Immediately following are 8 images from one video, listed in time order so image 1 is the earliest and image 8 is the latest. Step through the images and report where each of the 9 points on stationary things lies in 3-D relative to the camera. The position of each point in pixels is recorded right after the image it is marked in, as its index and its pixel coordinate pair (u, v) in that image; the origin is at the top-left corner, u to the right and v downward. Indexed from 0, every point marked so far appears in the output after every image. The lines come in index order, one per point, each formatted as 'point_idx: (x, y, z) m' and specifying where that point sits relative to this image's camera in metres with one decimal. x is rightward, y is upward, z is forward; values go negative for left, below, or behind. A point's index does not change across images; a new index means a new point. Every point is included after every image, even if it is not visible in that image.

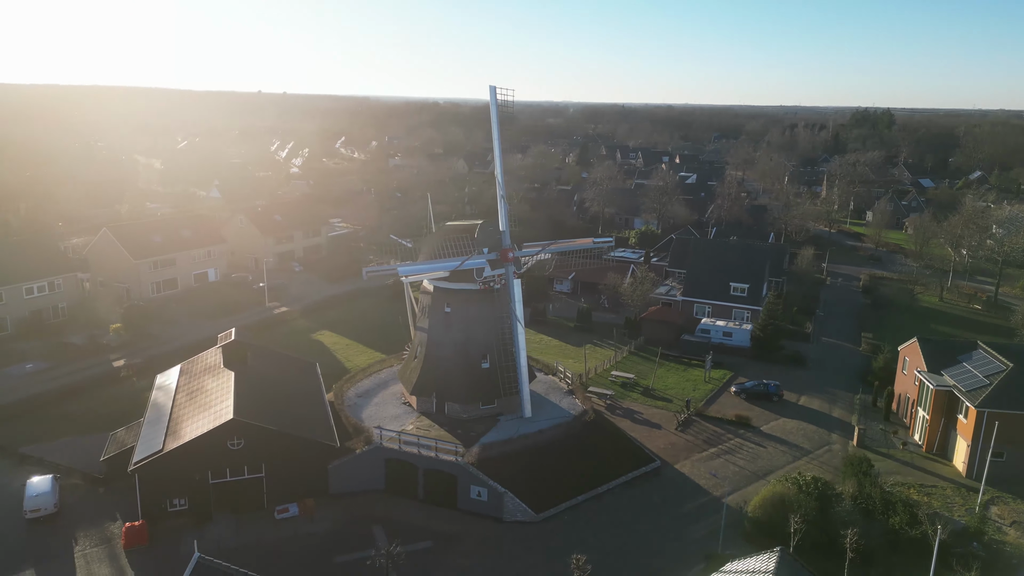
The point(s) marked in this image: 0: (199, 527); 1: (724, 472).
0: (-7.1, -5.4, +16.5) m
1: (+5.7, -5.1, +19.9) m
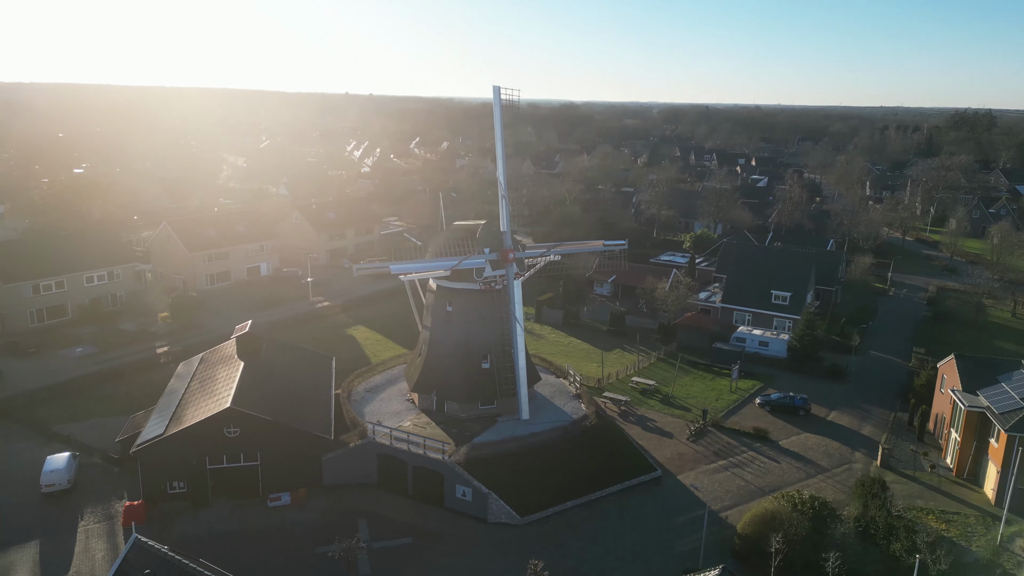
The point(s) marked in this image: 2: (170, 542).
0: (-7.5, -5.3, +17.2) m
1: (+5.6, -5.2, +19.2) m
2: (-7.6, -5.6, +16.1) m
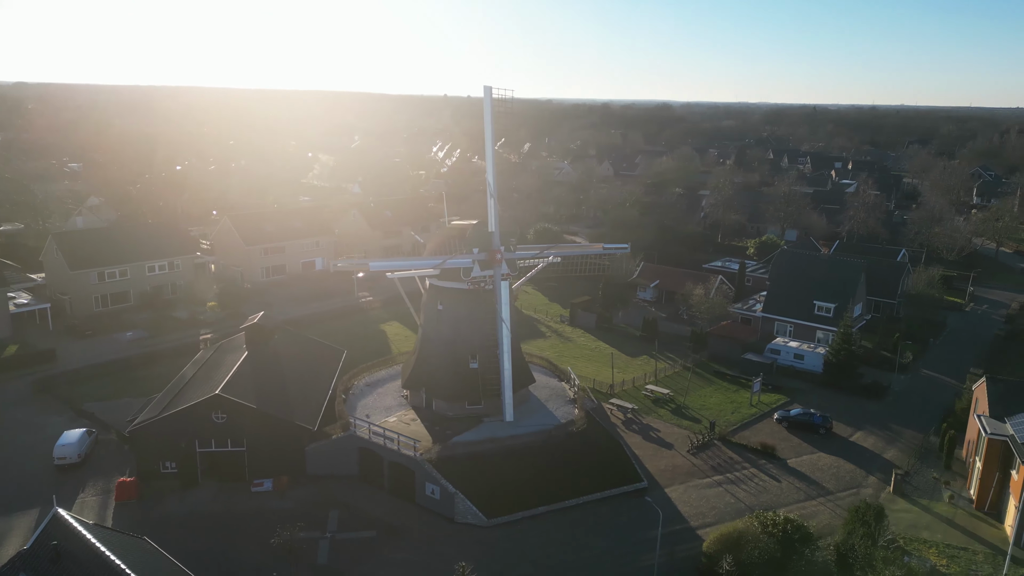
0: (-8.2, -5.0, +18.1) m
1: (+5.1, -5.4, +18.4) m
2: (-8.4, -5.4, +17.0) m
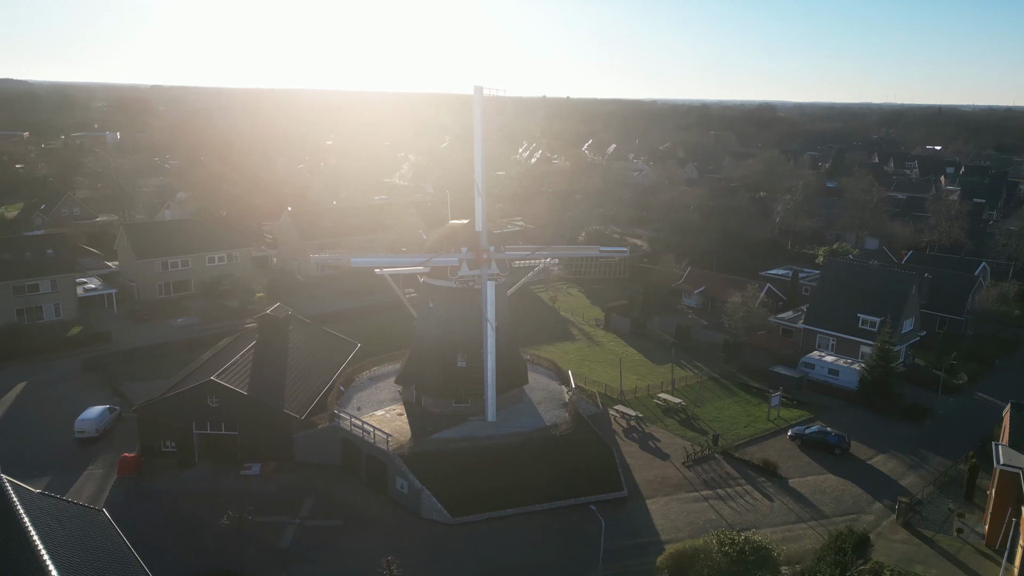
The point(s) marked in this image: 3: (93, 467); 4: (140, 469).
0: (-8.8, -4.8, +19.1) m
1: (+4.4, -5.6, +17.7) m
2: (-9.1, -5.1, +18.1) m
3: (-11.1, -4.8, +19.3) m
4: (-9.7, -4.7, +19.0) m
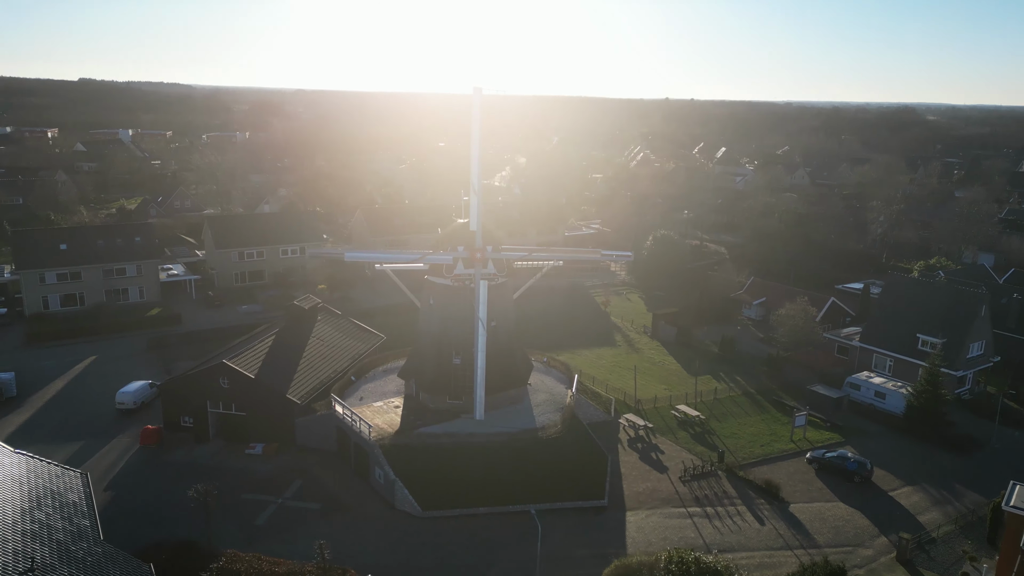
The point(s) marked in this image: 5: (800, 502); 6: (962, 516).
0: (-9.0, -4.4, +20.6) m
1: (+3.7, -5.8, +17.1) m
2: (-9.6, -4.7, +19.6) m
3: (-11.3, -4.3, +21.1) m
4: (-10.0, -4.3, +20.7) m
5: (+7.5, -5.5, +18.8) m
6: (+11.3, -5.7, +18.2) m
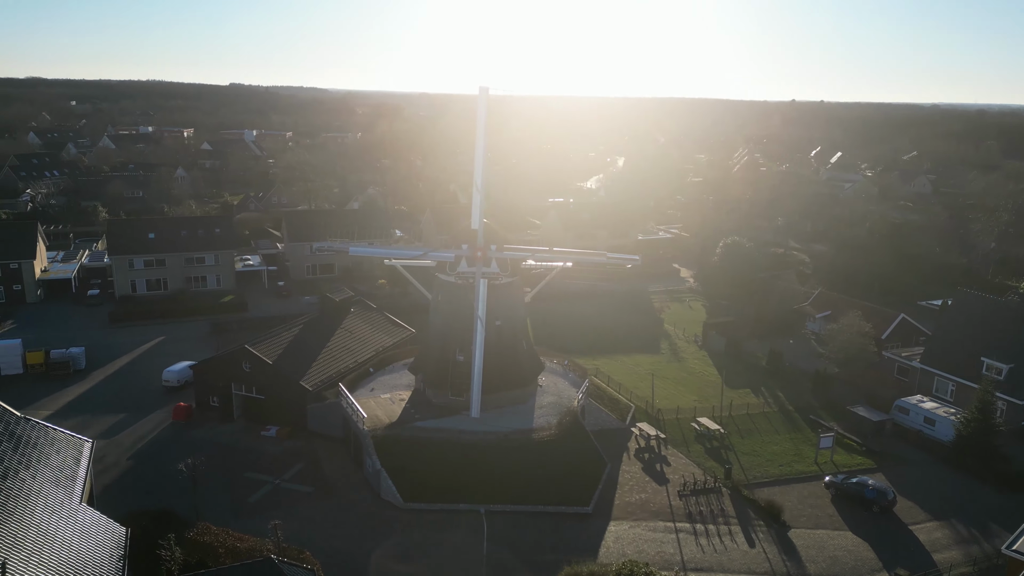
0: (-8.9, -4.1, +21.9) m
1: (+3.1, -5.9, +16.5) m
2: (-9.6, -4.3, +21.1) m
3: (-11.0, -3.9, +22.9) m
4: (-9.8, -3.9, +22.2) m
5: (+7.1, -5.8, +17.6) m
6: (+10.8, -6.1, +16.4) m
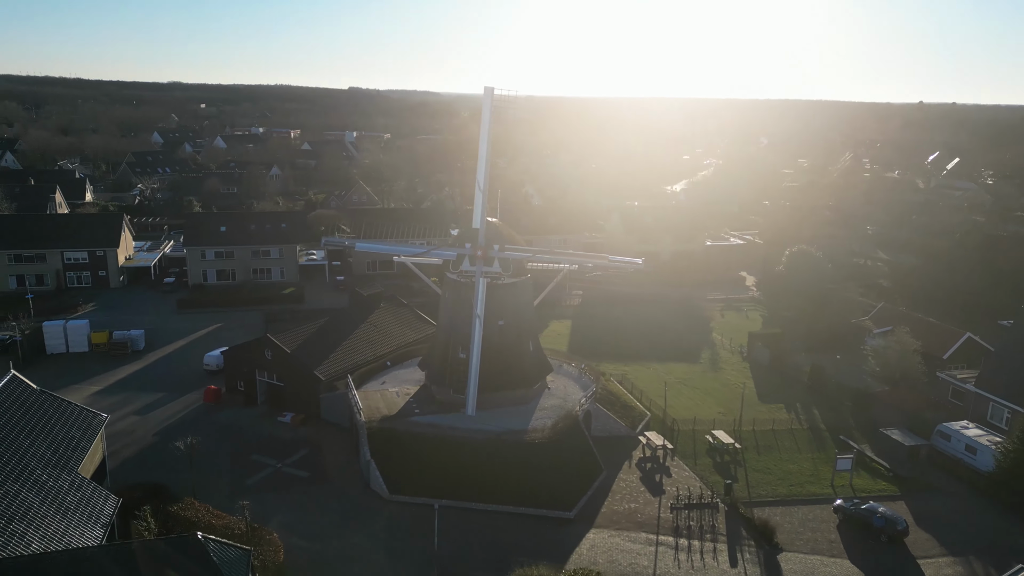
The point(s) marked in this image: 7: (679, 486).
0: (-8.6, -3.8, +23.1) m
1: (+2.4, -6.0, +16.1) m
2: (-9.4, -4.0, +22.4) m
3: (-10.6, -3.5, +24.3) m
4: (-9.5, -3.6, +23.5) m
5: (+6.5, -6.0, +16.6) m
6: (+10.0, -6.5, +15.0) m
7: (+4.5, -5.2, +19.2) m
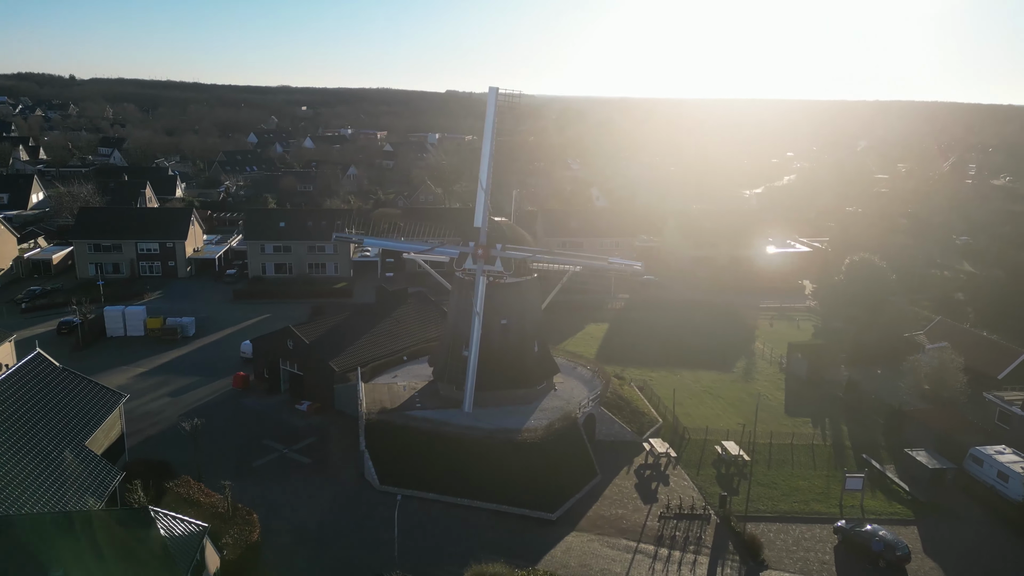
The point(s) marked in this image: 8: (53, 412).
0: (-8.2, -3.5, +24.2) m
1: (+1.8, -6.0, +15.9) m
2: (-9.1, -3.7, +23.6) m
3: (-10.0, -3.2, +25.7) m
4: (-9.1, -3.3, +24.7) m
5: (+5.9, -6.2, +15.9) m
6: (+9.2, -6.7, +13.8) m
7: (+4.2, -5.3, +18.7) m
8: (-10.6, -2.8, +16.8) m
